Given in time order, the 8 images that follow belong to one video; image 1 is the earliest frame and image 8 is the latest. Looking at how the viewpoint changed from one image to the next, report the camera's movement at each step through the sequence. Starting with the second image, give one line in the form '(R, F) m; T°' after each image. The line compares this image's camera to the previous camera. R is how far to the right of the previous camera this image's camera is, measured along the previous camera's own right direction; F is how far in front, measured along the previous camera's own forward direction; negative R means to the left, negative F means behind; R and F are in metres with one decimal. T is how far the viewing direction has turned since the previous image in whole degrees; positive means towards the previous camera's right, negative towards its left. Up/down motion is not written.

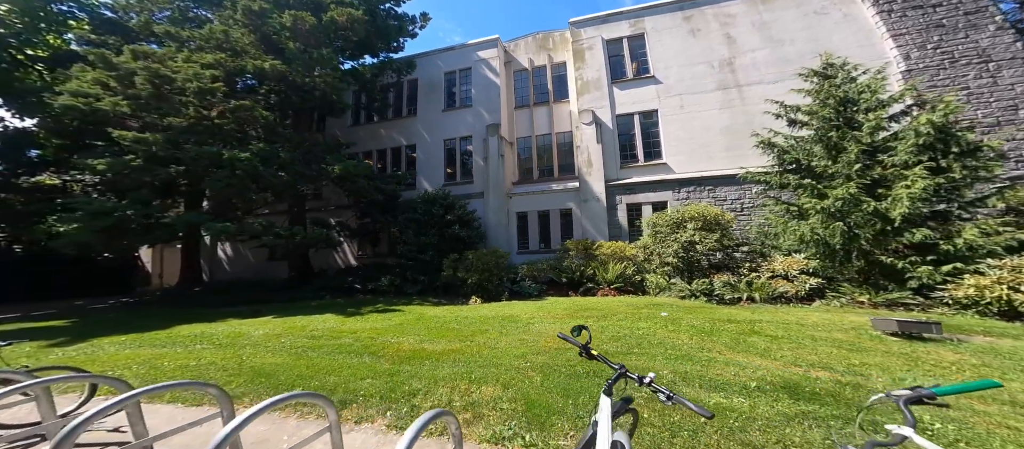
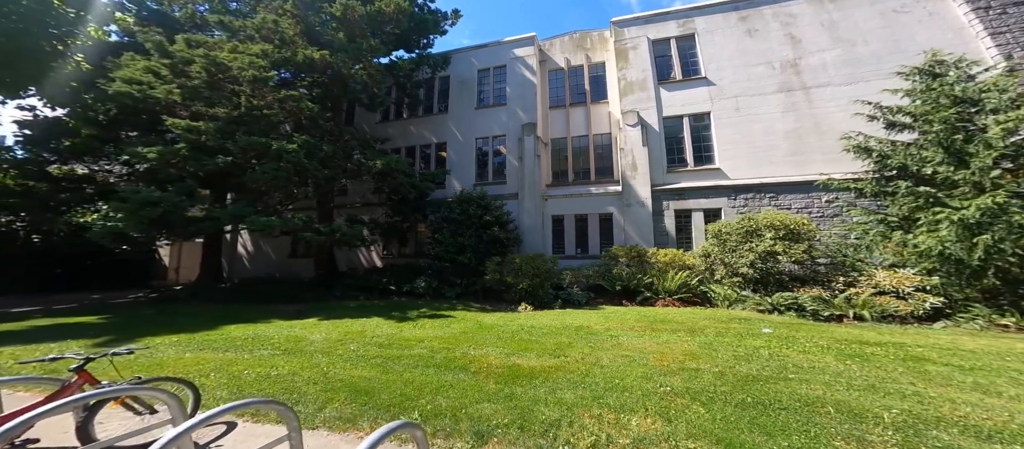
(-1.2, +0.5) m; -1°
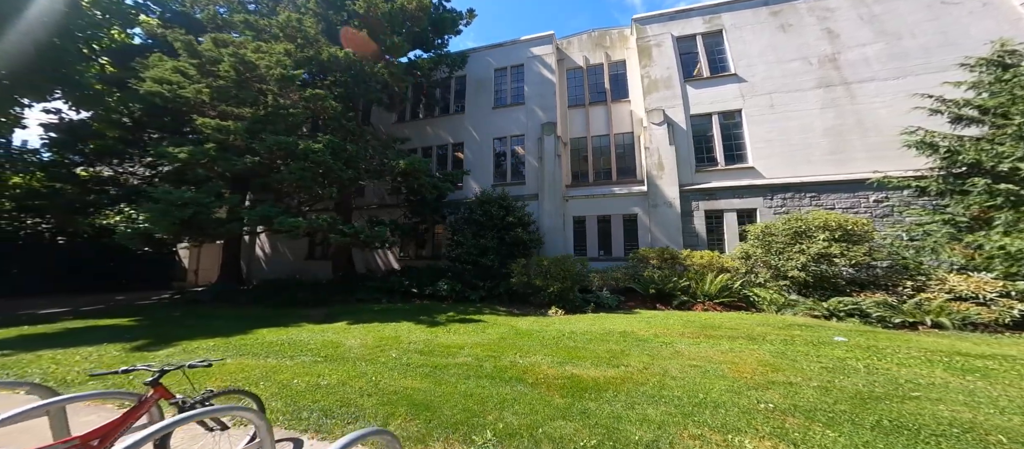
(-0.6, +0.3) m; -1°
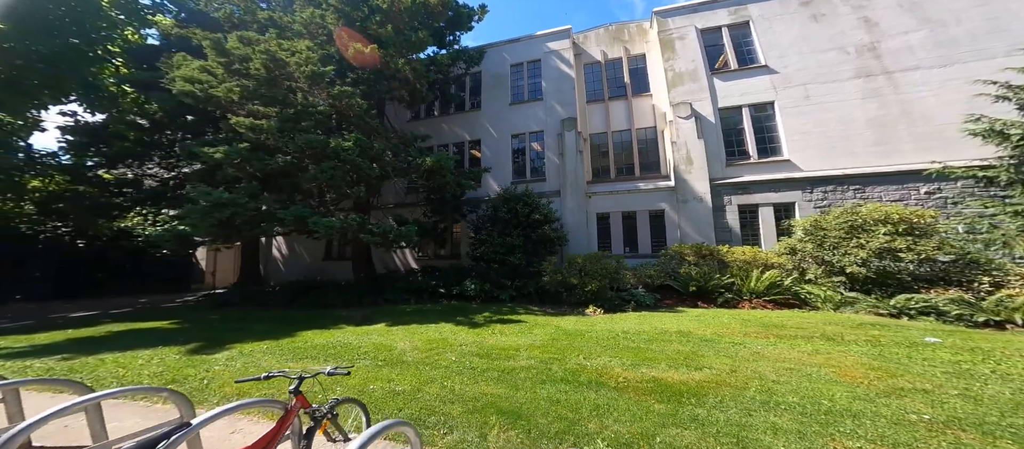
(-0.8, +0.2) m; -1°
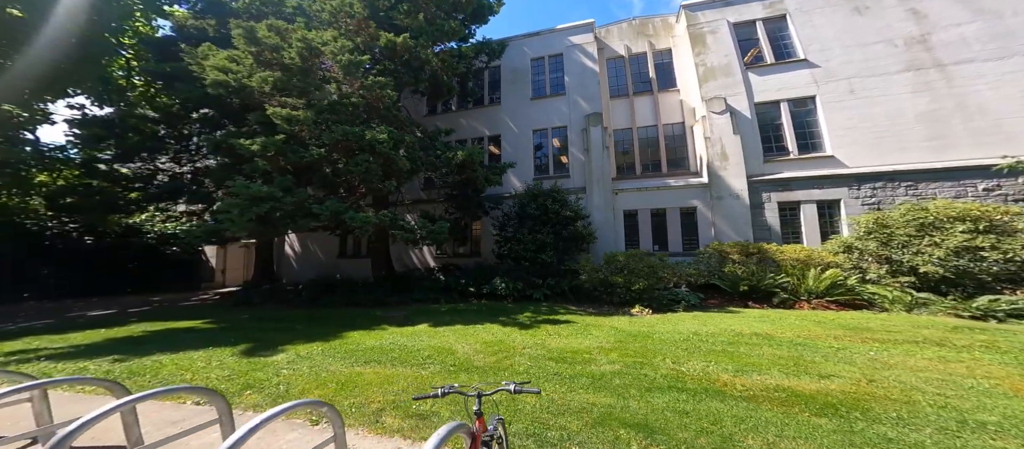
(-1.1, +0.4) m; 0°
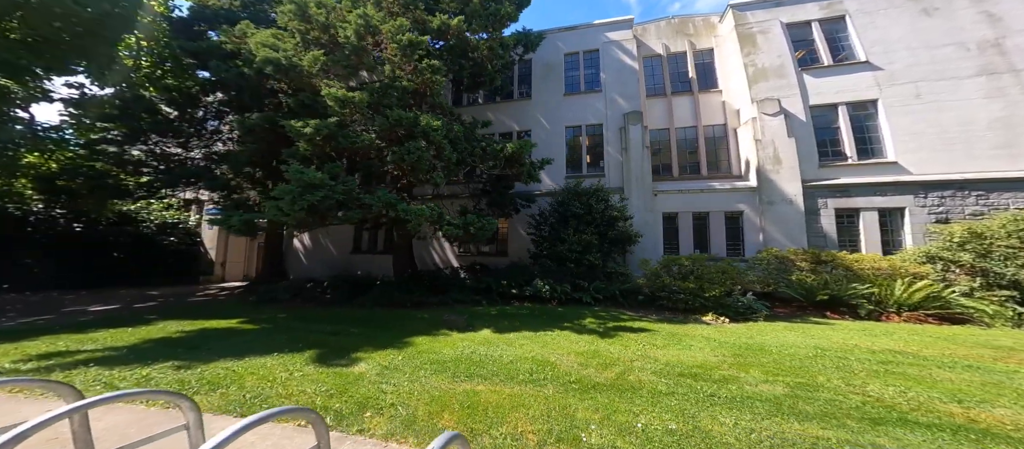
(-1.7, +0.8) m; +1°
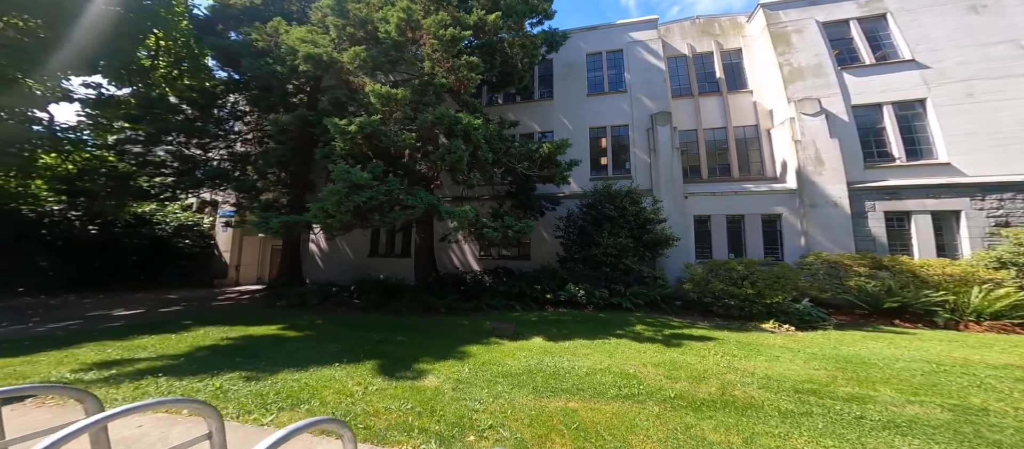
(-1.0, +0.4) m; 0°
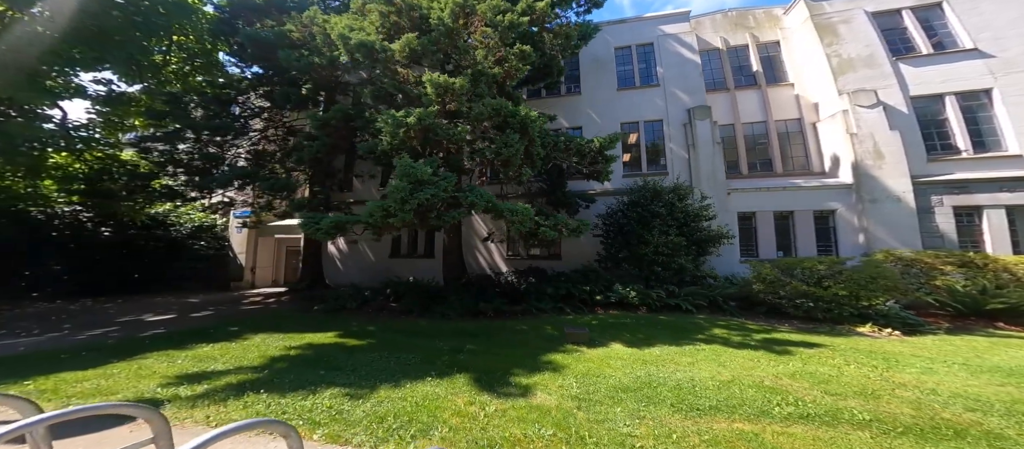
(-1.5, +0.7) m; 0°
